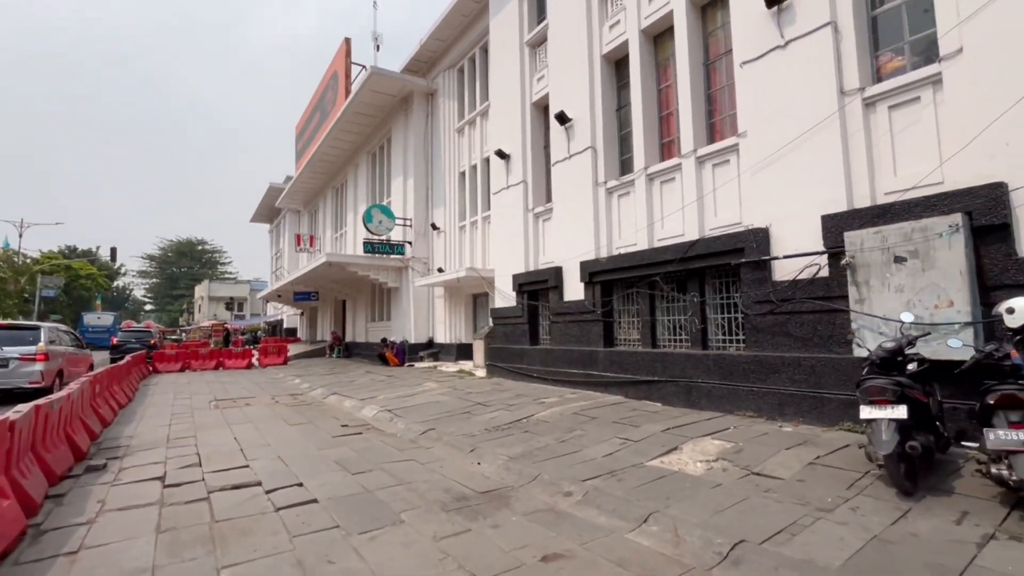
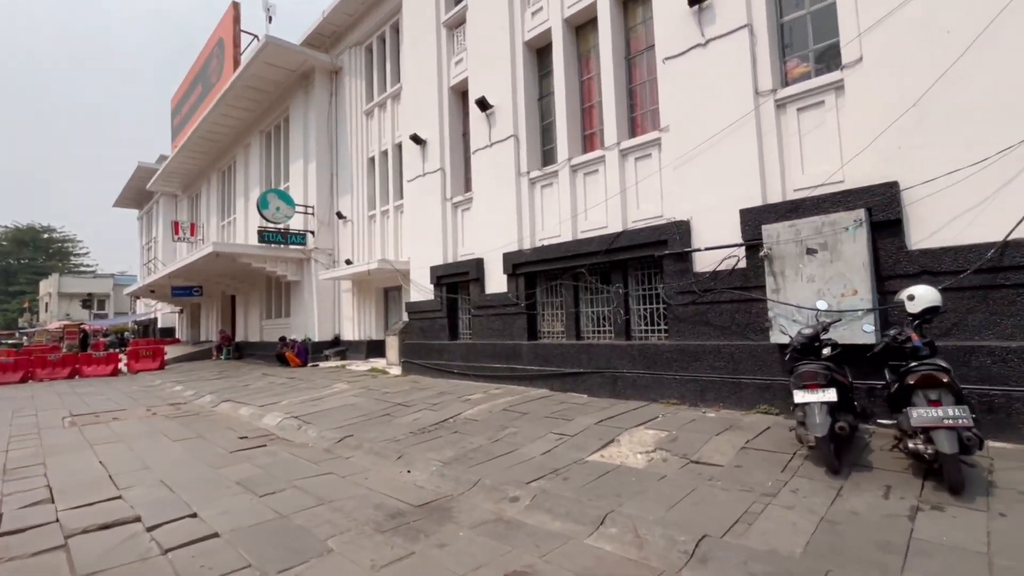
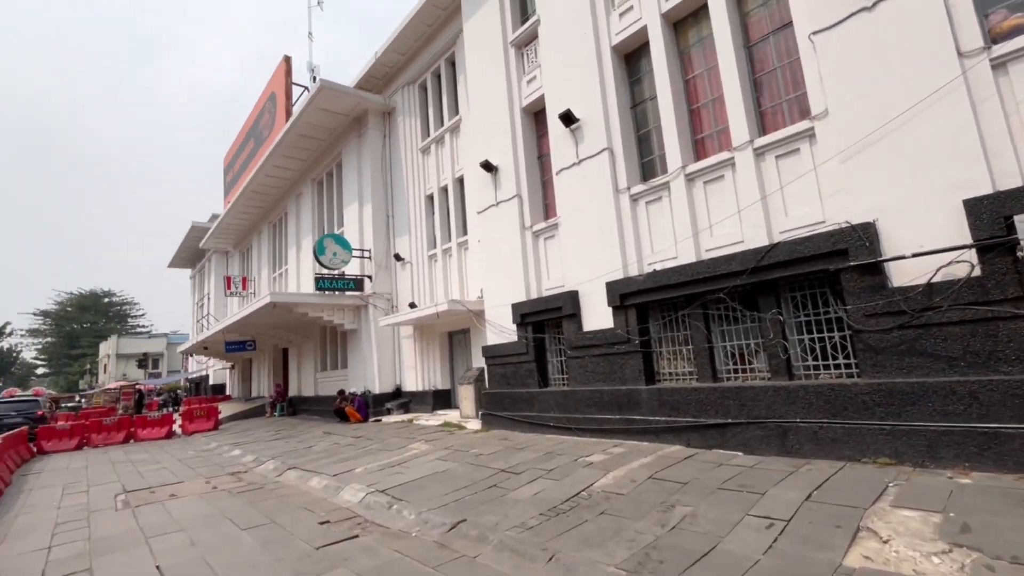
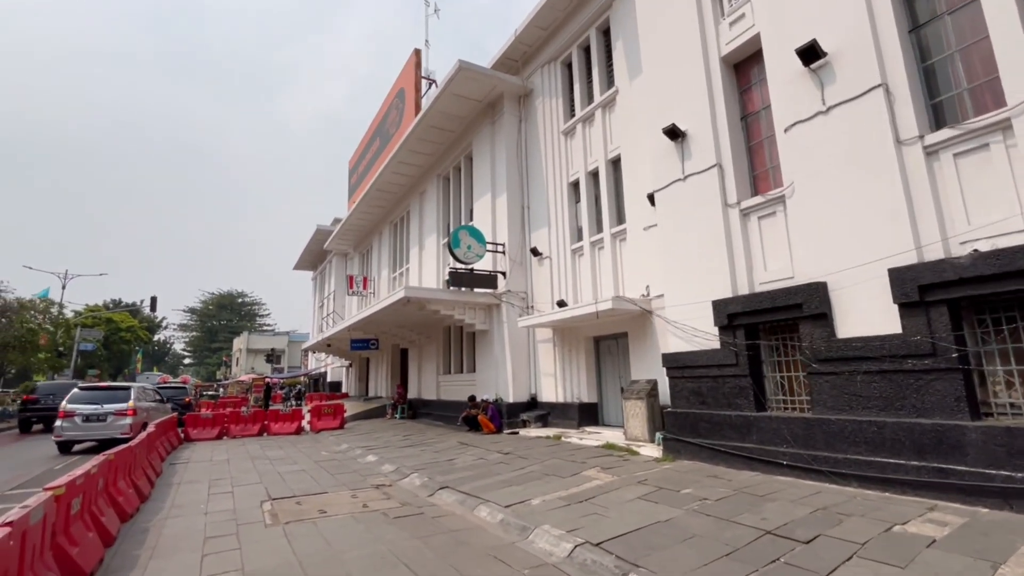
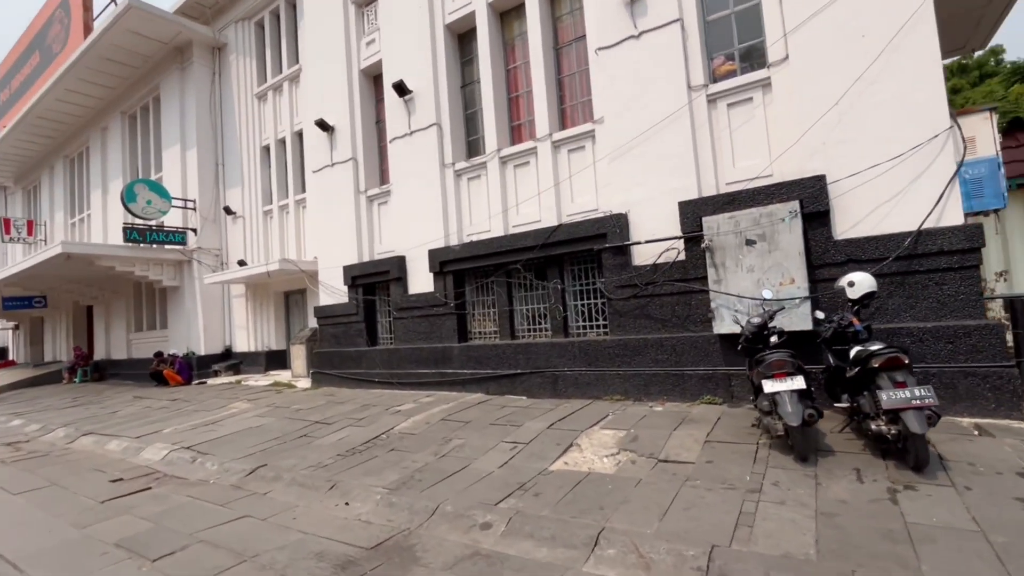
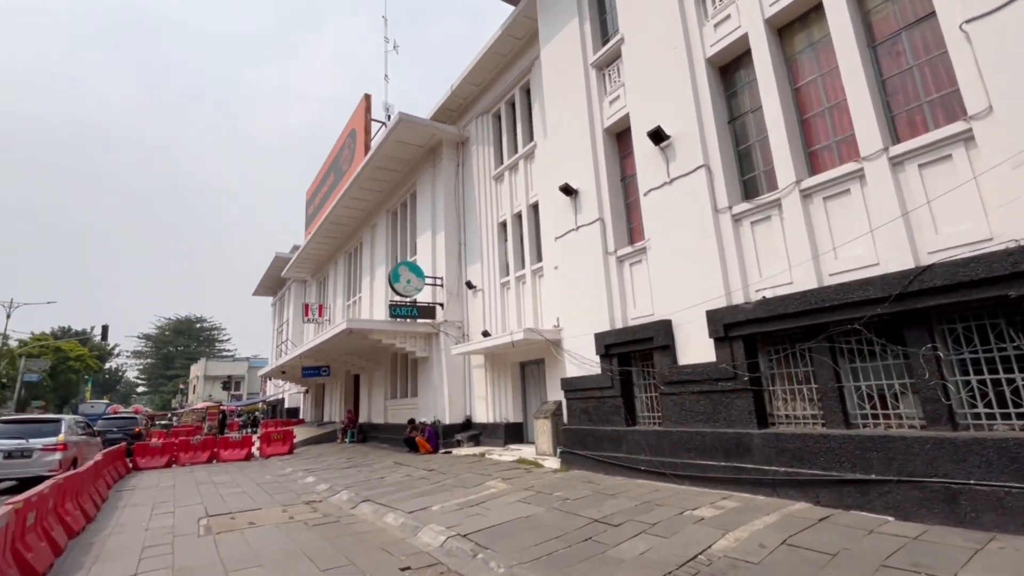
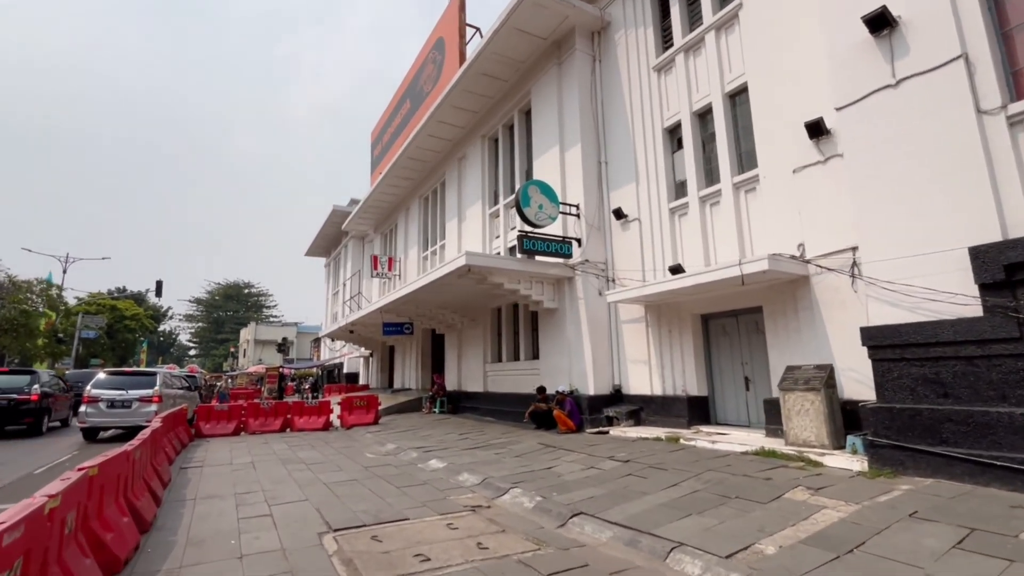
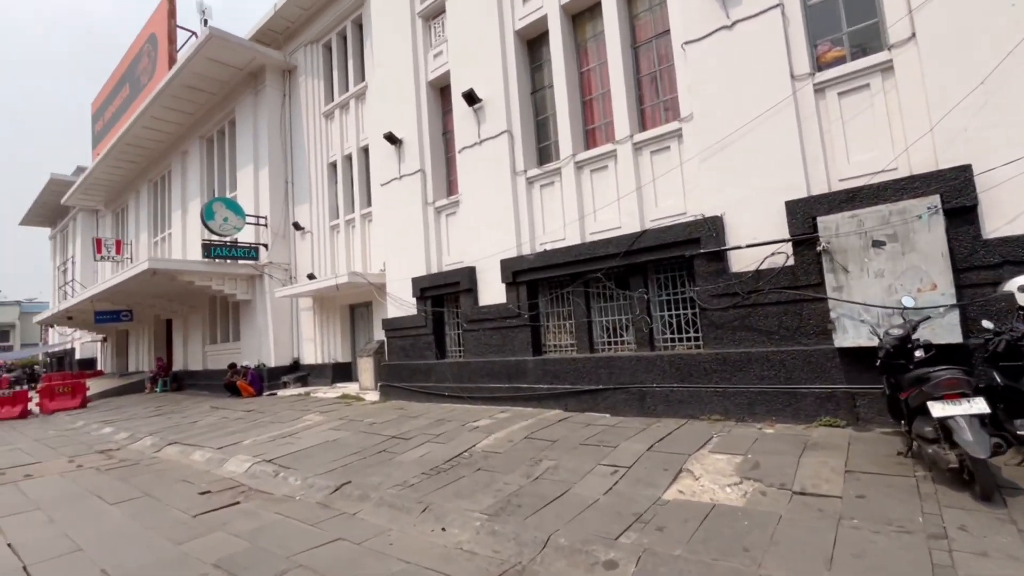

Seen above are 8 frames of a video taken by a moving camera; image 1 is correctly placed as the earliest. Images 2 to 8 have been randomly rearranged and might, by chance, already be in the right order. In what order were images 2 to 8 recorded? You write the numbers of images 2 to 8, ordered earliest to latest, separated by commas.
2, 5, 8, 3, 6, 4, 7
